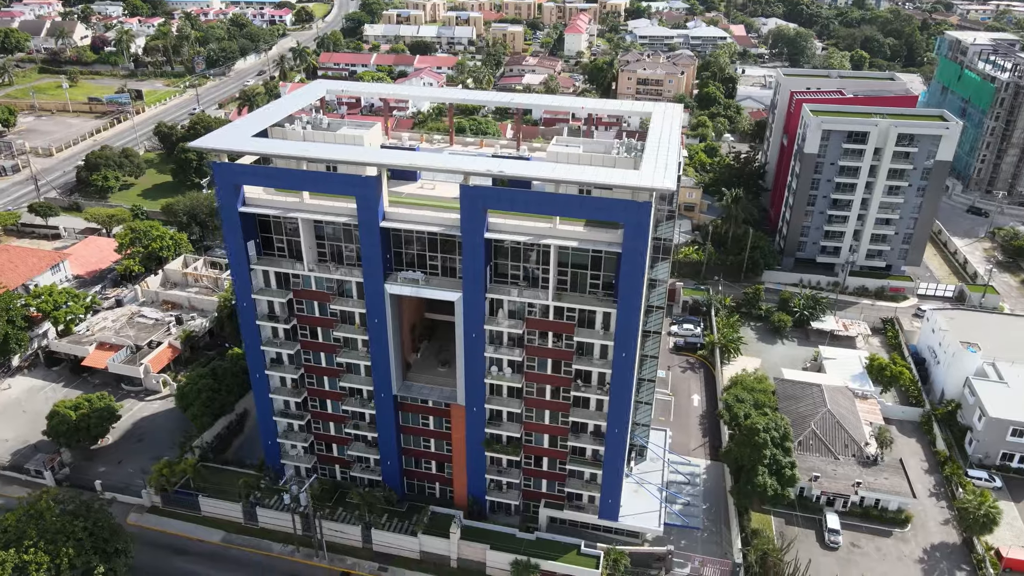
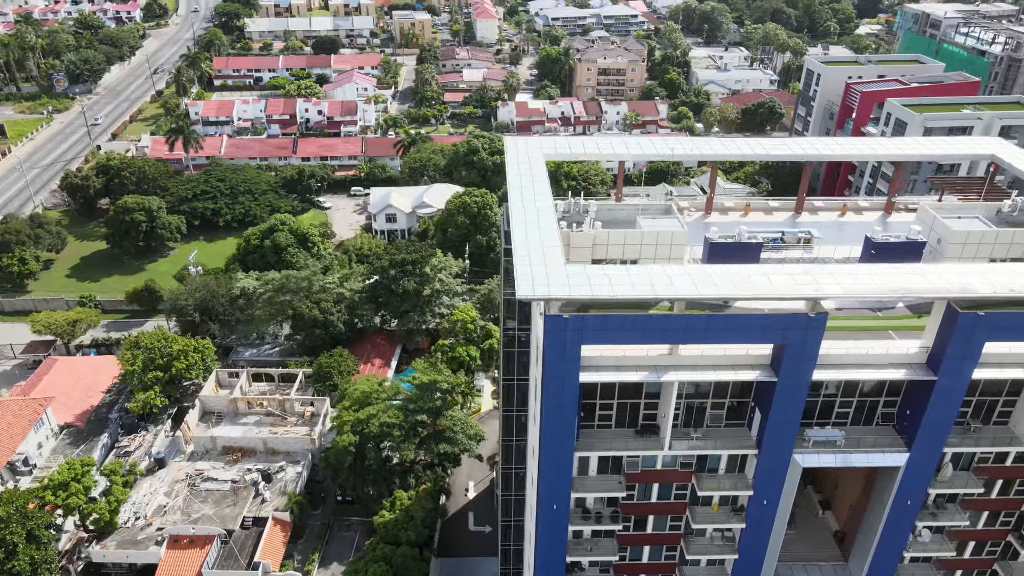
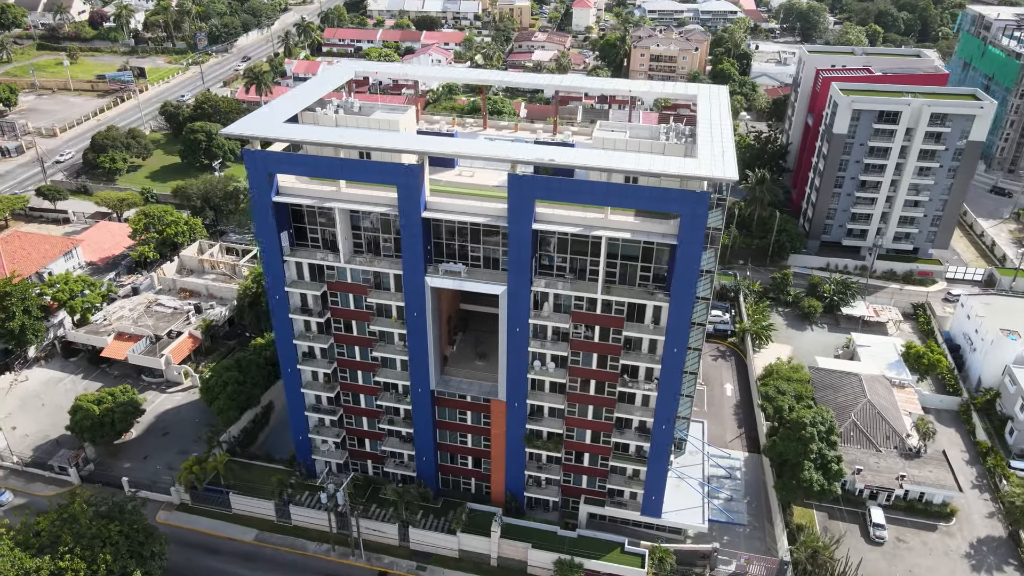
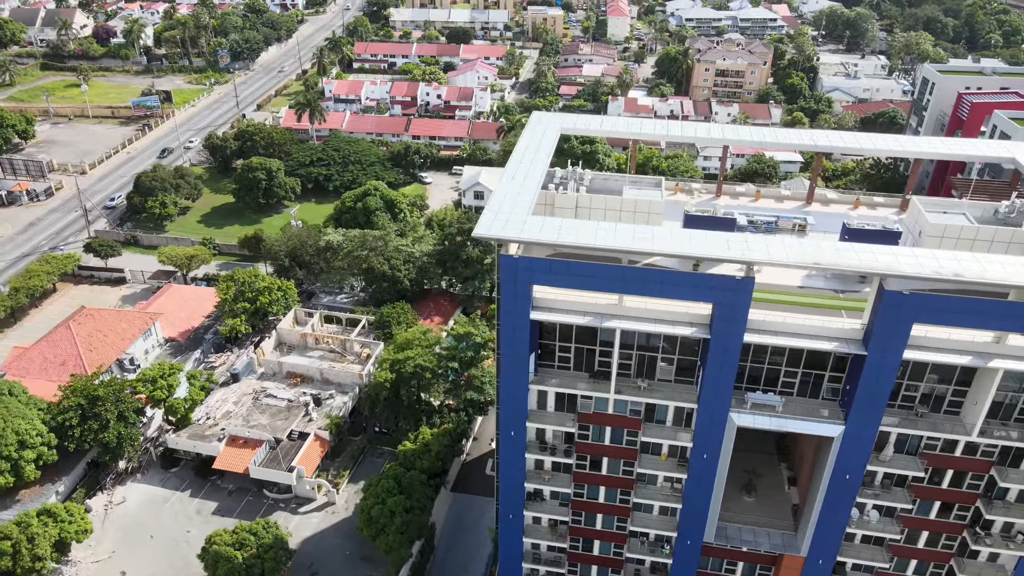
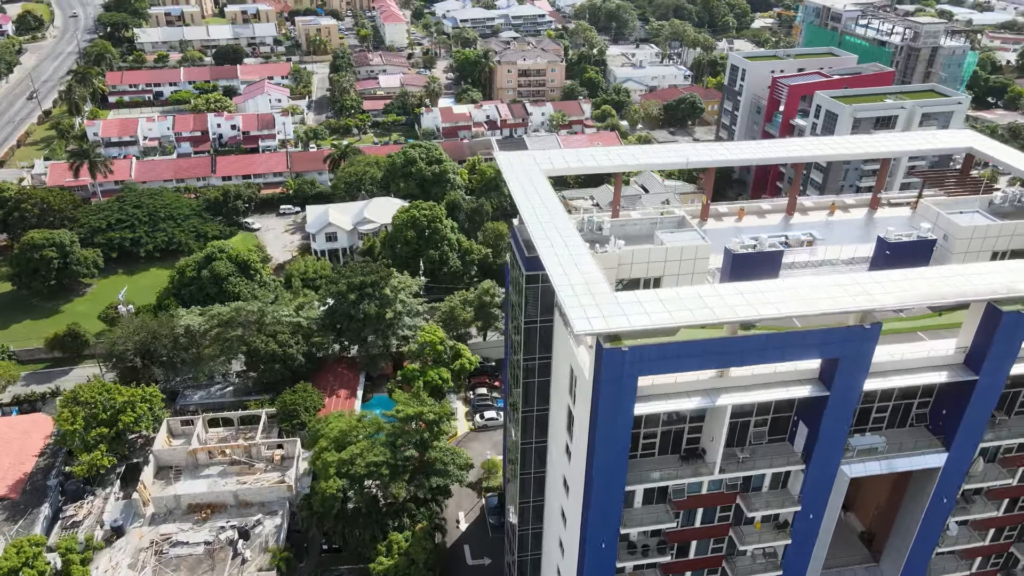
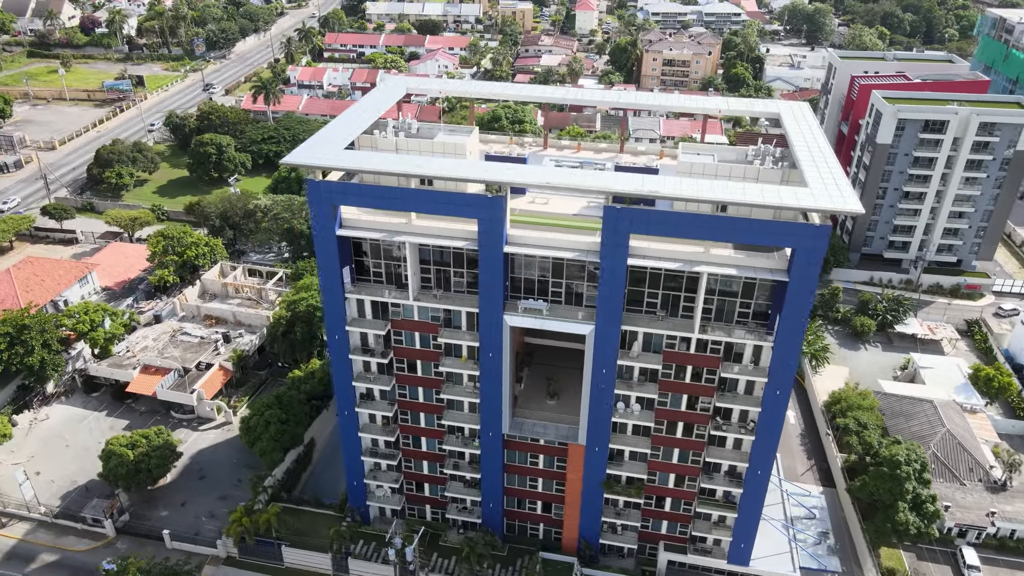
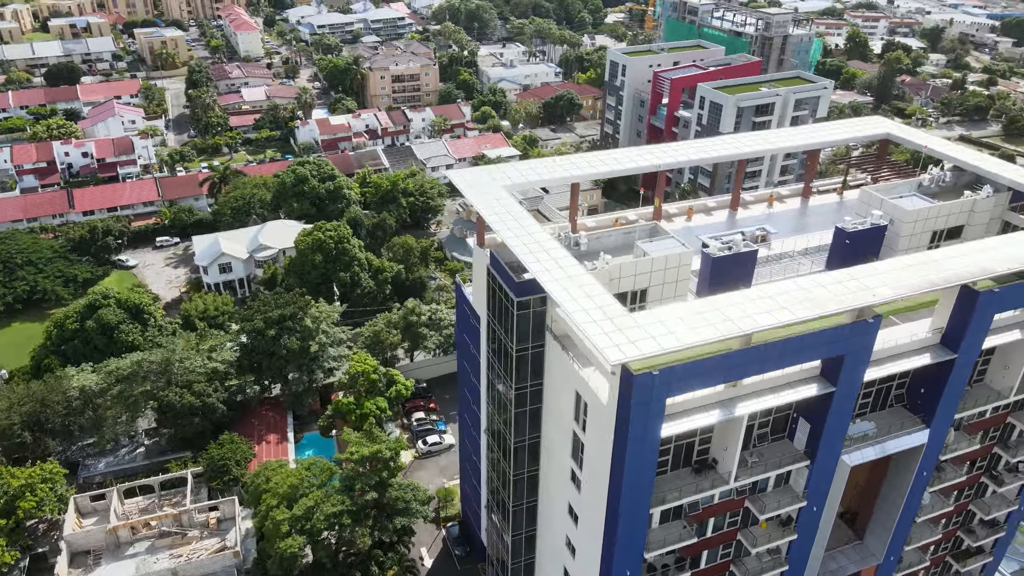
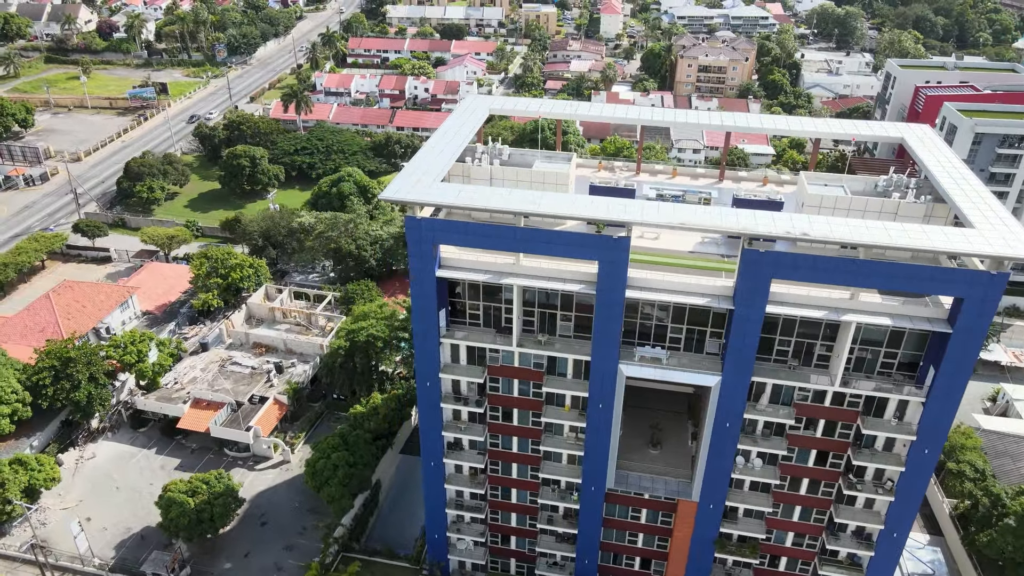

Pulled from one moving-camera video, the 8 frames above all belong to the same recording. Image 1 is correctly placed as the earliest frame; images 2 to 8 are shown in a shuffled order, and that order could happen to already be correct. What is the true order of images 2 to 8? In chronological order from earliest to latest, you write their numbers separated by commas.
3, 6, 8, 4, 2, 5, 7
